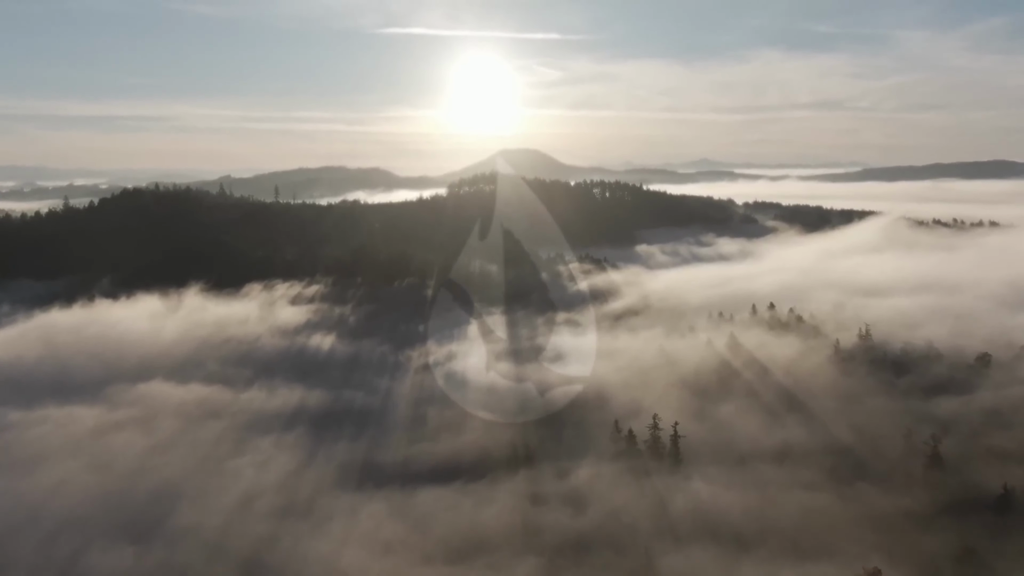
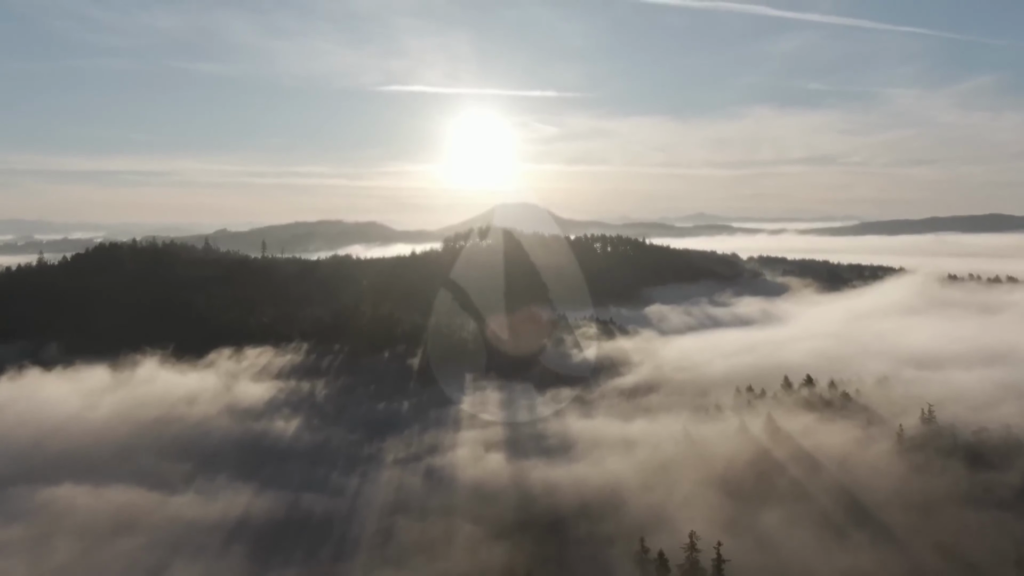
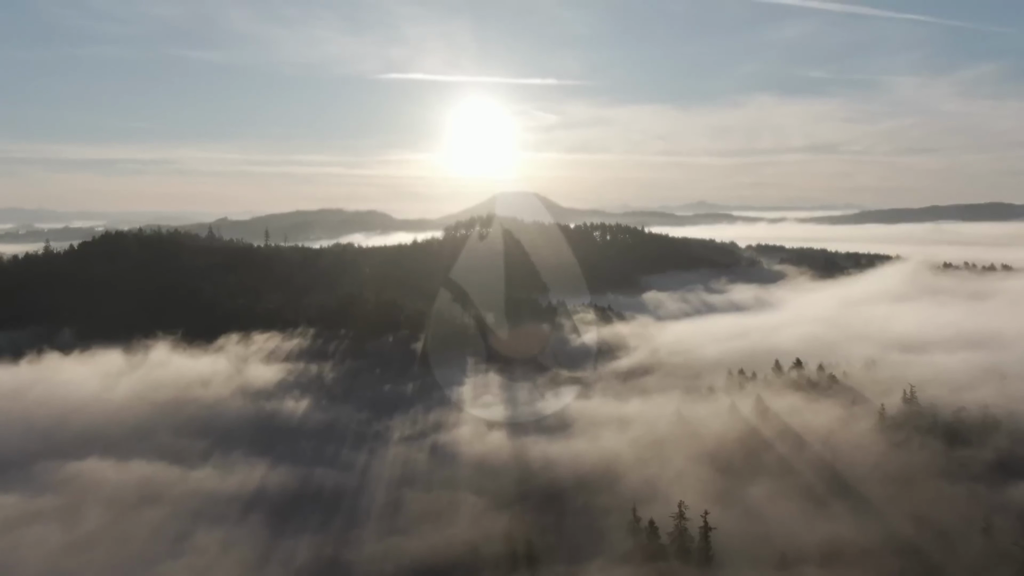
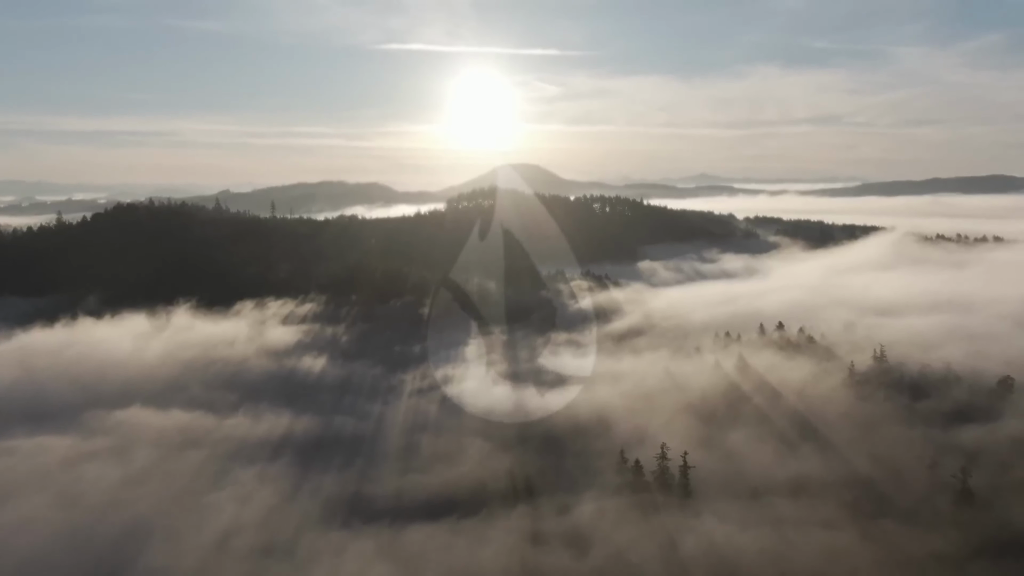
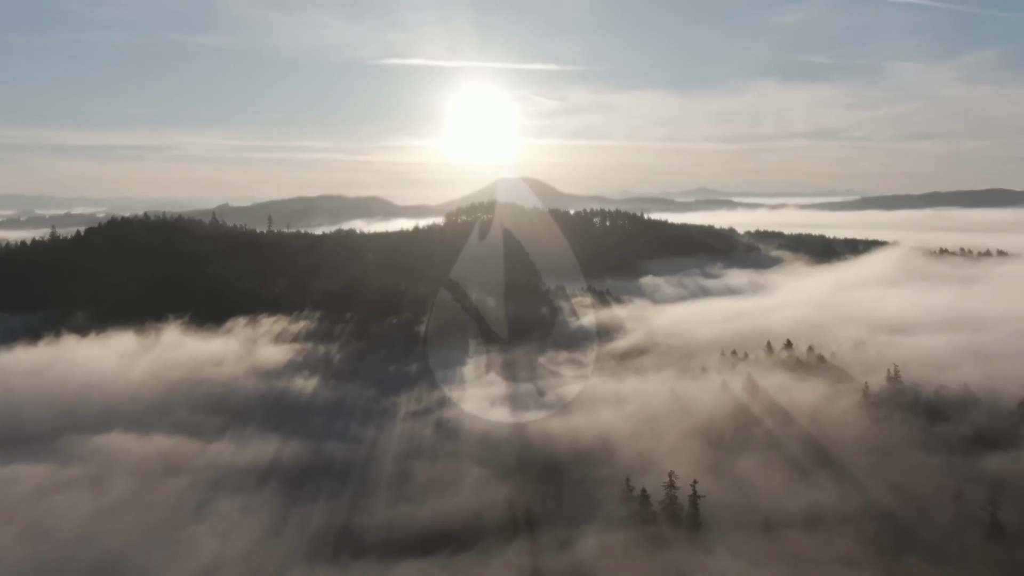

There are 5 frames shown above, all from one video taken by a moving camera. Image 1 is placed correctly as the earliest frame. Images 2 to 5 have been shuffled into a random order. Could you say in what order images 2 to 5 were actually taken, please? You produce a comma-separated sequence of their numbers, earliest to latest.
4, 5, 3, 2
